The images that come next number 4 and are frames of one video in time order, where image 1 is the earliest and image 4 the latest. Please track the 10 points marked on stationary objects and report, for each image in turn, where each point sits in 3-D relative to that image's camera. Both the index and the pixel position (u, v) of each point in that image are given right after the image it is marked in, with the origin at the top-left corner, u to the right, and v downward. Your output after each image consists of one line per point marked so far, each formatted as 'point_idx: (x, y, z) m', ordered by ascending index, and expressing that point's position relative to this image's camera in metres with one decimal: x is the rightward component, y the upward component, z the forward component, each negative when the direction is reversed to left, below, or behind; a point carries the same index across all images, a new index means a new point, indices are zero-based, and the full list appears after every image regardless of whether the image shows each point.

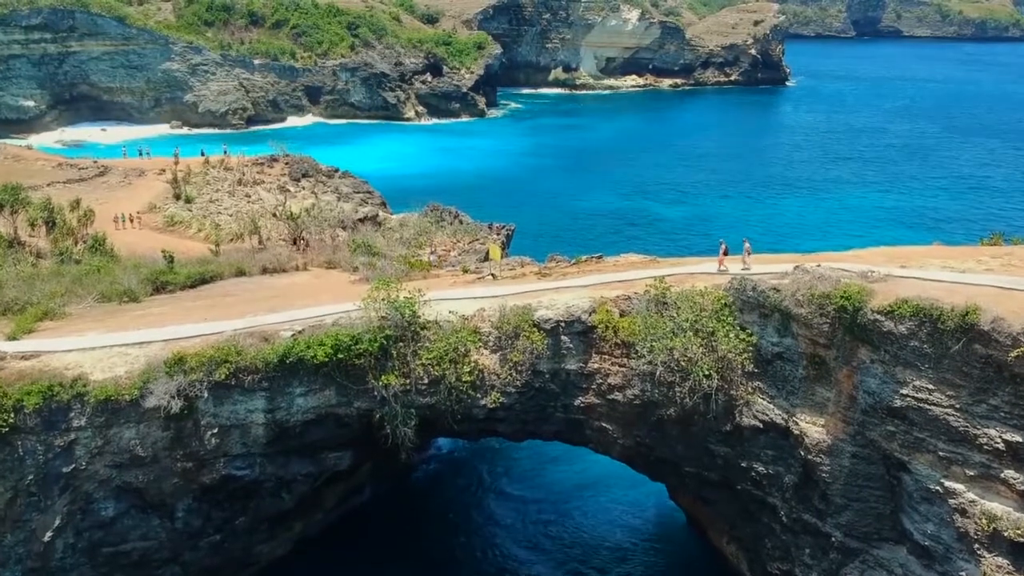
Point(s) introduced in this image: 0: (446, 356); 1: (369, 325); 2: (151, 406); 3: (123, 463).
0: (-1.4, -1.5, +18.0) m
1: (-3.1, -0.8, +18.2) m
2: (-7.3, -2.4, +17.0) m
3: (-8.0, -3.5, +17.3) m
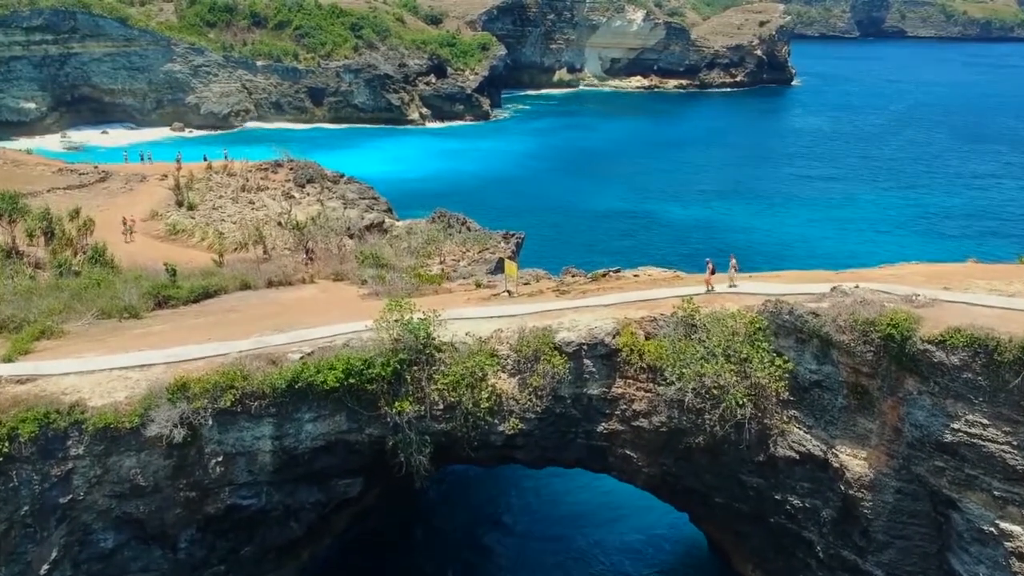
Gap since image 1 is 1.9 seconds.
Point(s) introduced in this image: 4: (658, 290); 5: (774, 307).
0: (-1.0, -1.9, +17.1) m
1: (-2.7, -1.2, +17.3) m
2: (-6.9, -2.8, +16.1) m
3: (-7.6, -4.0, +16.4) m
4: (+3.4, -0.1, +19.6) m
5: (+5.1, -0.4, +16.3) m
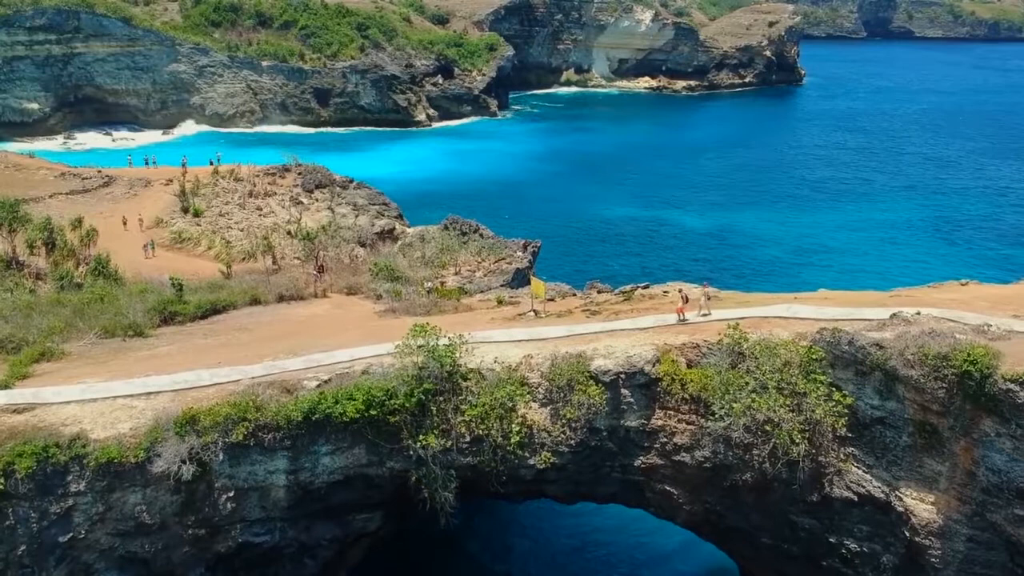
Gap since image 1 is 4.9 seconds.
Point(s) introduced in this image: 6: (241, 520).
0: (-0.4, -2.4, +15.9) m
1: (-2.1, -1.7, +16.1) m
2: (-6.3, -3.2, +15.0) m
3: (-7.0, -4.4, +15.2) m
4: (+4.0, -0.5, +18.4) m
5: (+5.7, -0.9, +15.1) m
6: (-5.1, -4.4, +15.8) m
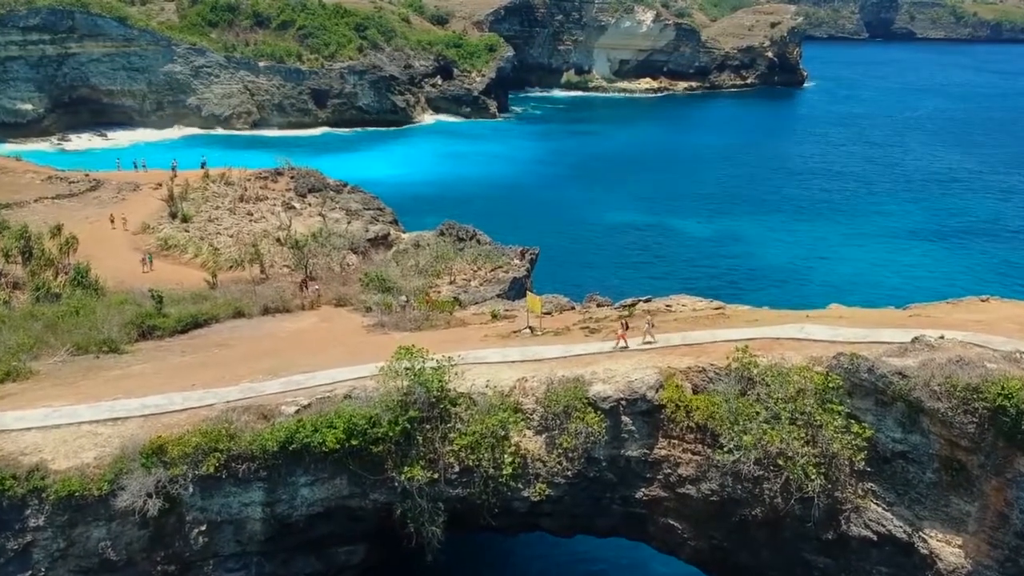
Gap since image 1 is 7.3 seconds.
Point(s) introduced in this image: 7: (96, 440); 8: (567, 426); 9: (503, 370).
0: (-0.5, -2.7, +14.9) m
1: (-2.2, -2.0, +15.0) m
2: (-6.4, -3.6, +13.9) m
3: (-7.1, -4.7, +14.1) m
4: (+3.9, -0.9, +17.3) m
5: (+5.6, -1.2, +14.0) m
6: (-5.2, -4.7, +14.7) m
7: (-7.3, -2.7, +14.7) m
8: (+1.0, -2.4, +14.9) m
9: (-0.1, -1.6, +16.2) m
